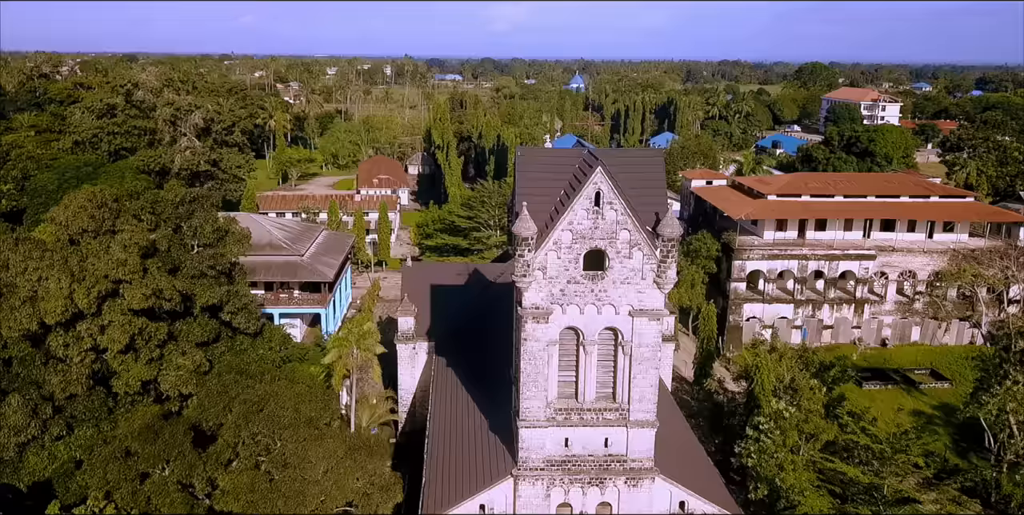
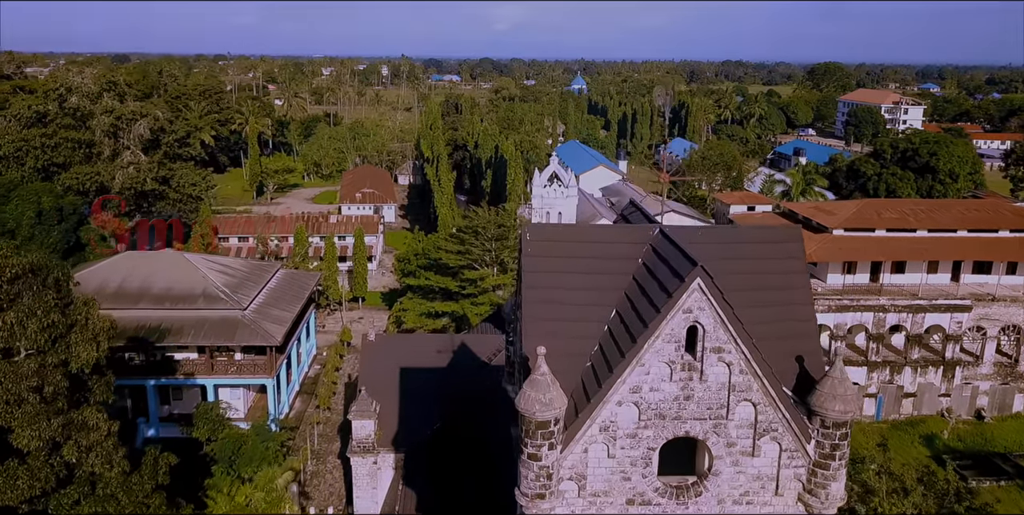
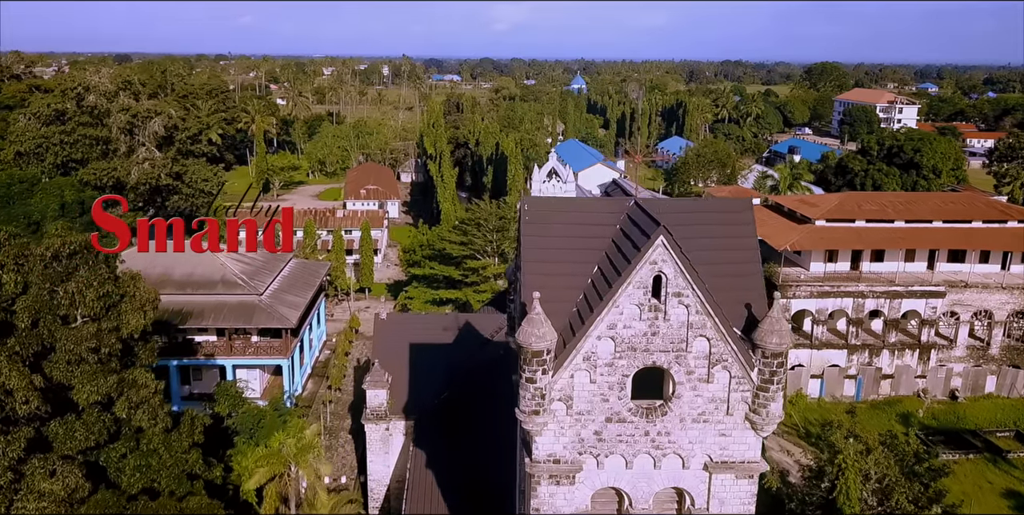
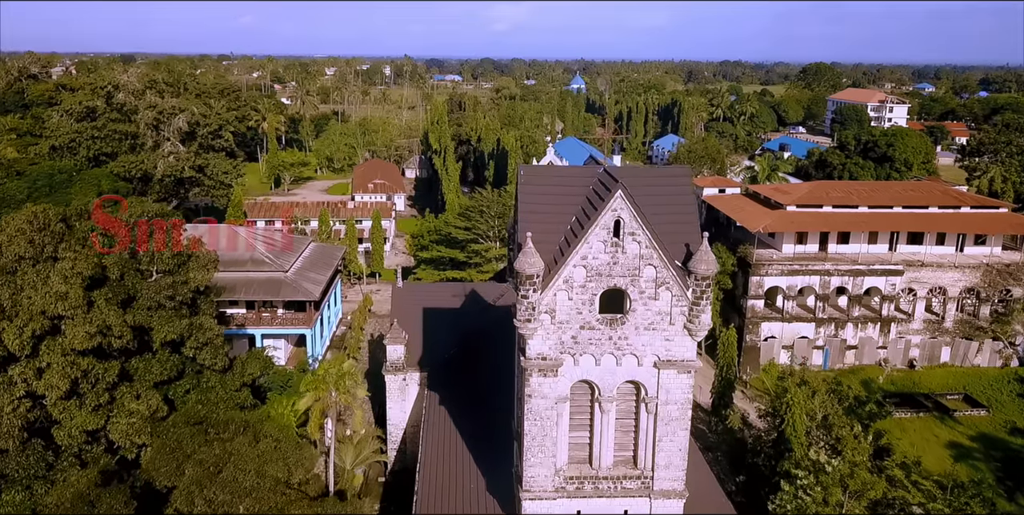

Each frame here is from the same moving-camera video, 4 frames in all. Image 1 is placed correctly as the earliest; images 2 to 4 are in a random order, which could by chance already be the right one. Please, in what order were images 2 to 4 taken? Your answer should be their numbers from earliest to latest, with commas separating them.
4, 3, 2
